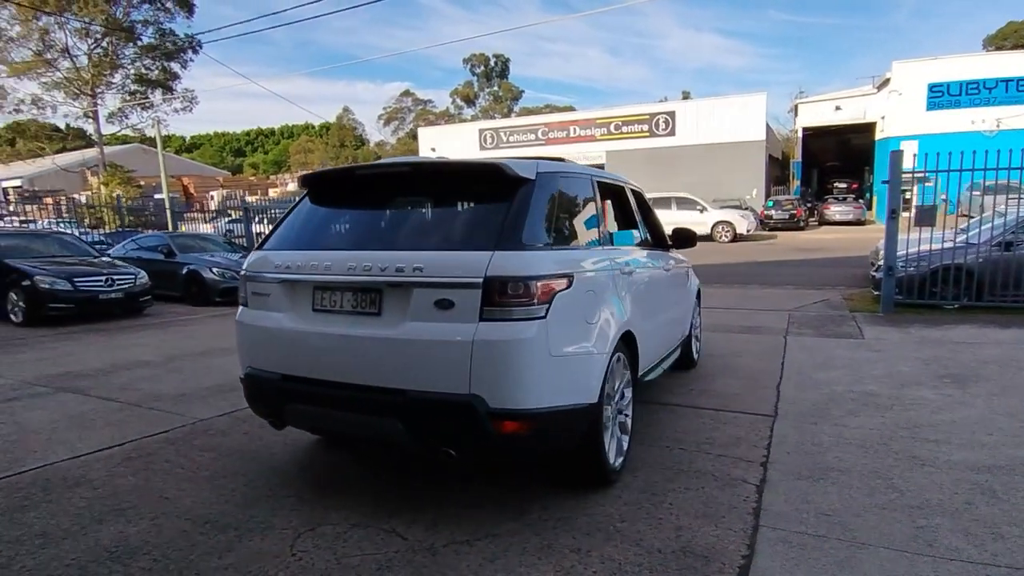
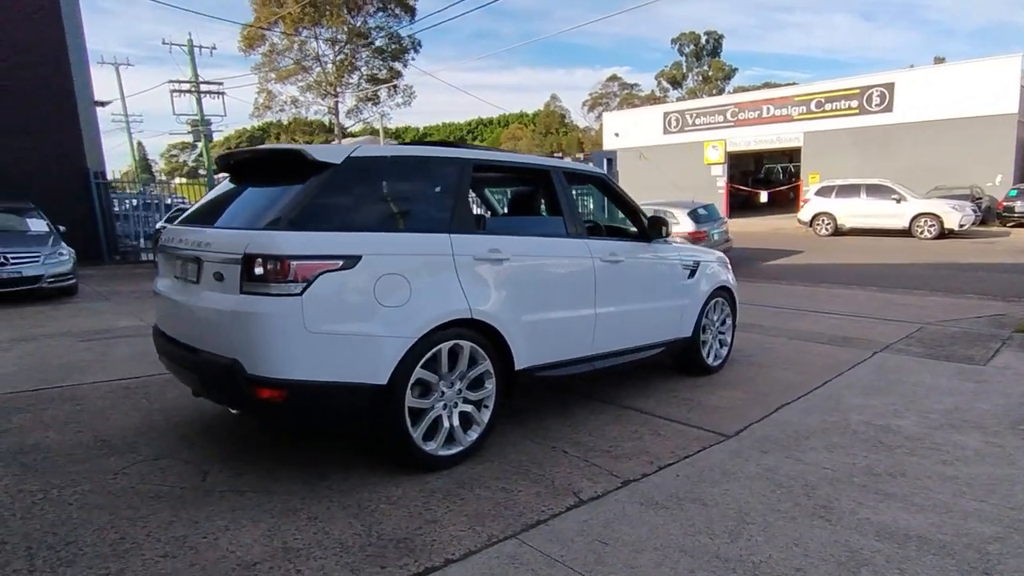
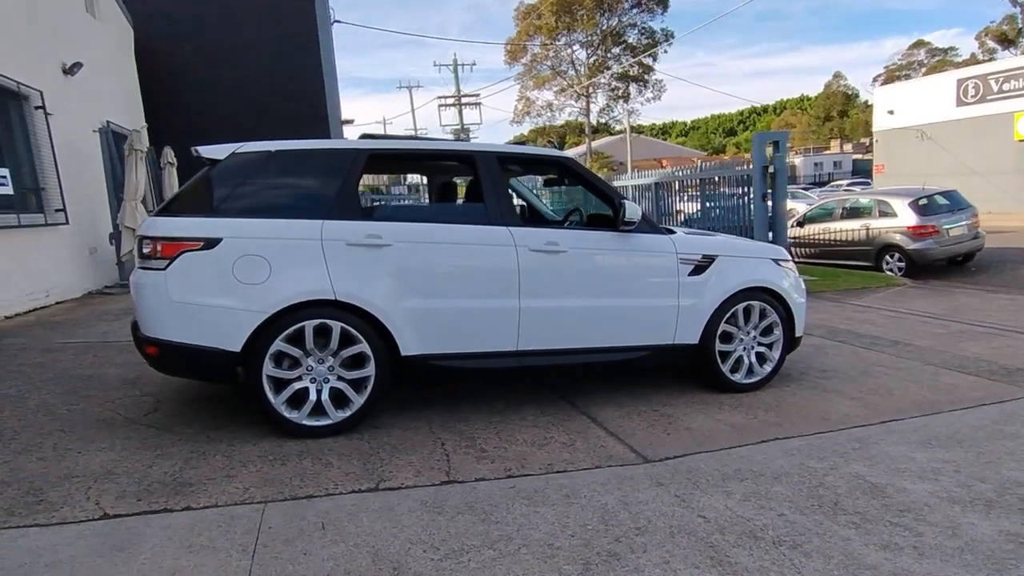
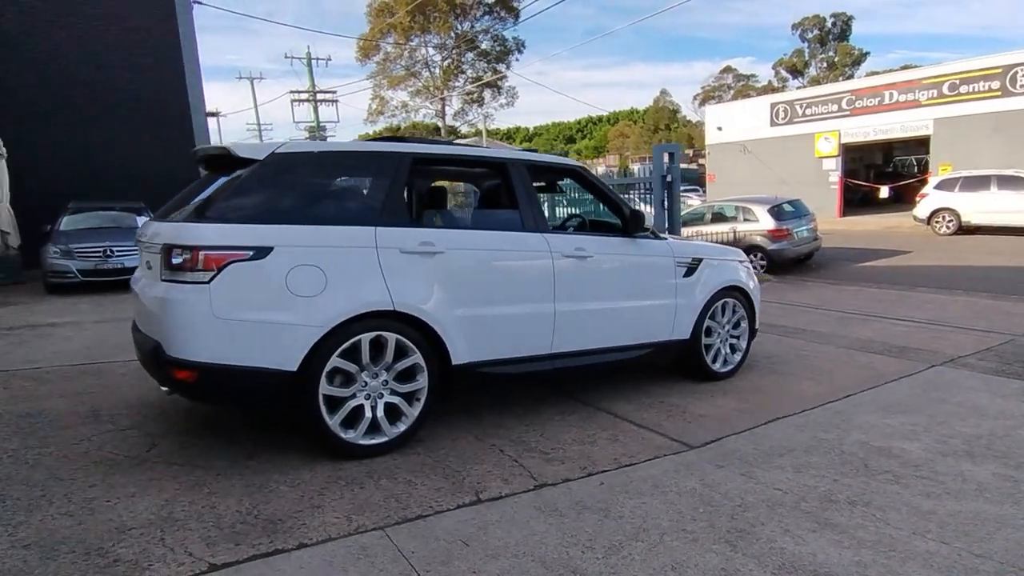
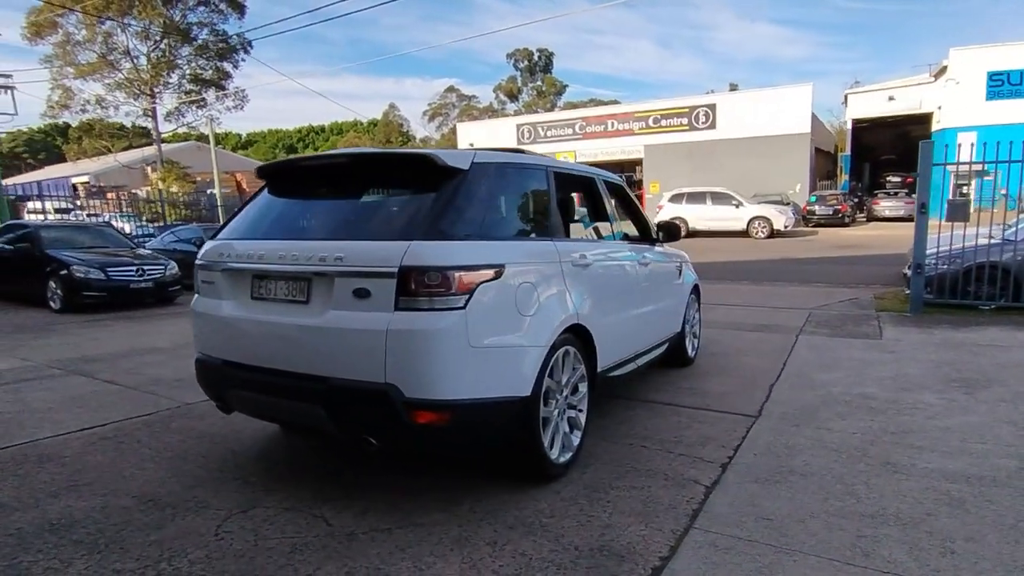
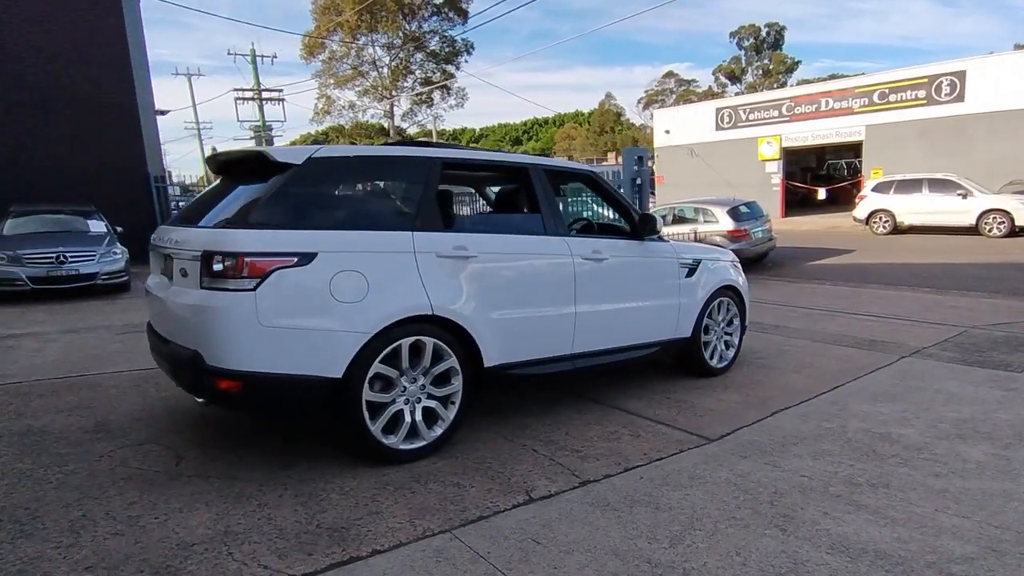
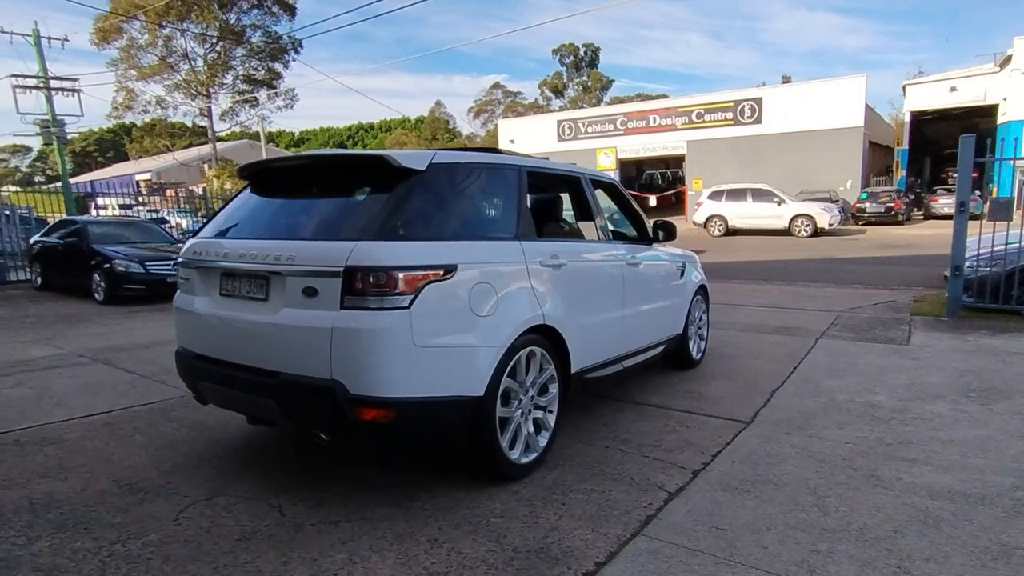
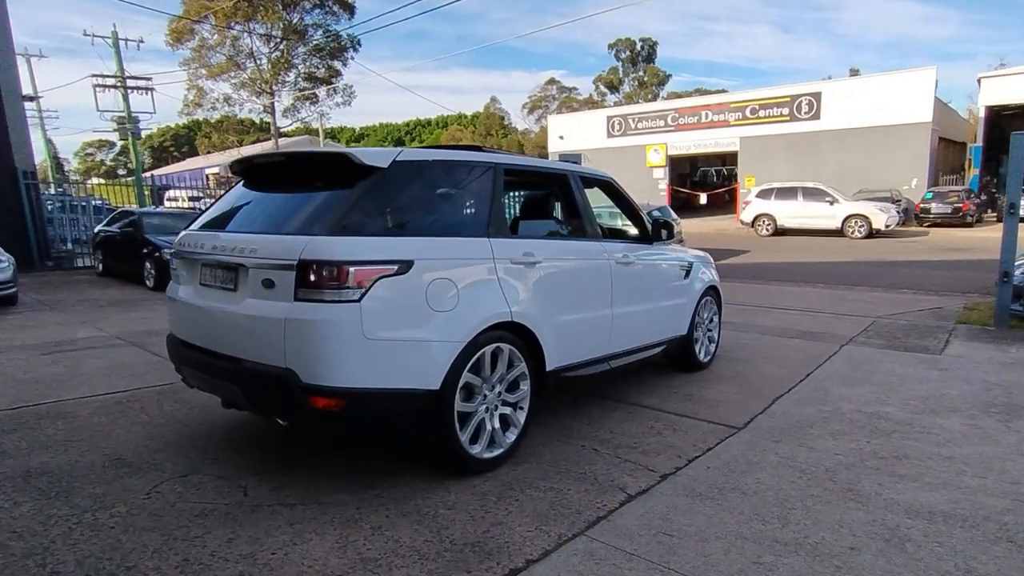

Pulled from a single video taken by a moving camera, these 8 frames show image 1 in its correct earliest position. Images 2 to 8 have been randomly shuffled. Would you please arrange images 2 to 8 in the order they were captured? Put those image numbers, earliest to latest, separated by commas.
5, 7, 8, 2, 6, 4, 3
